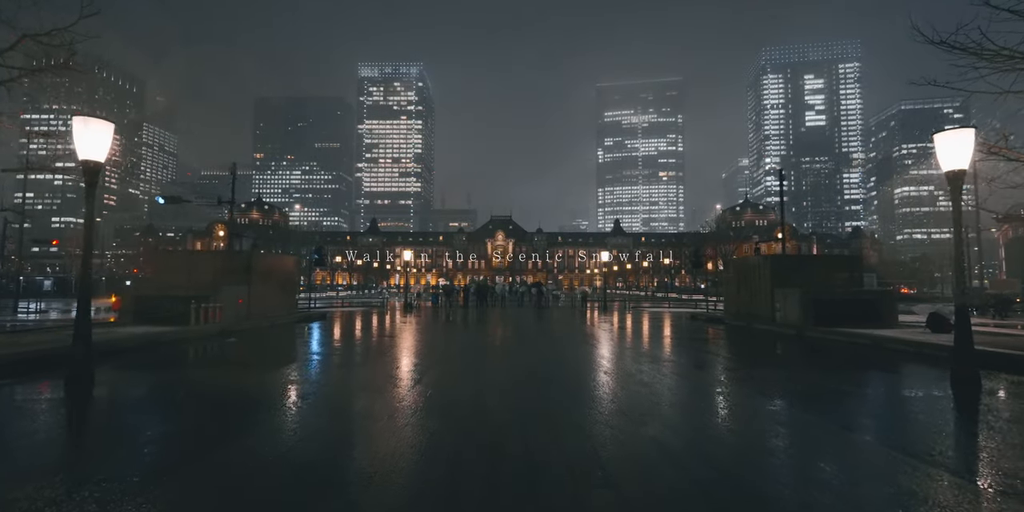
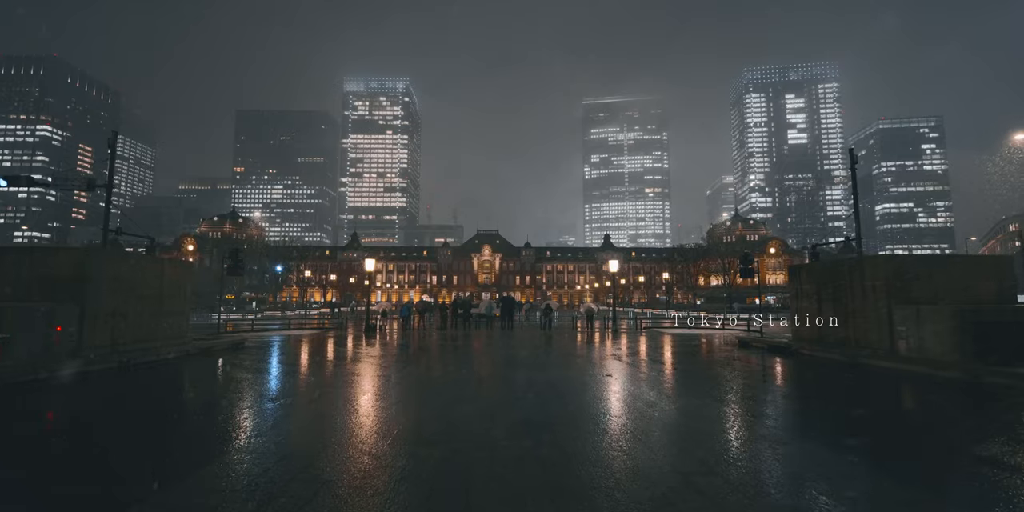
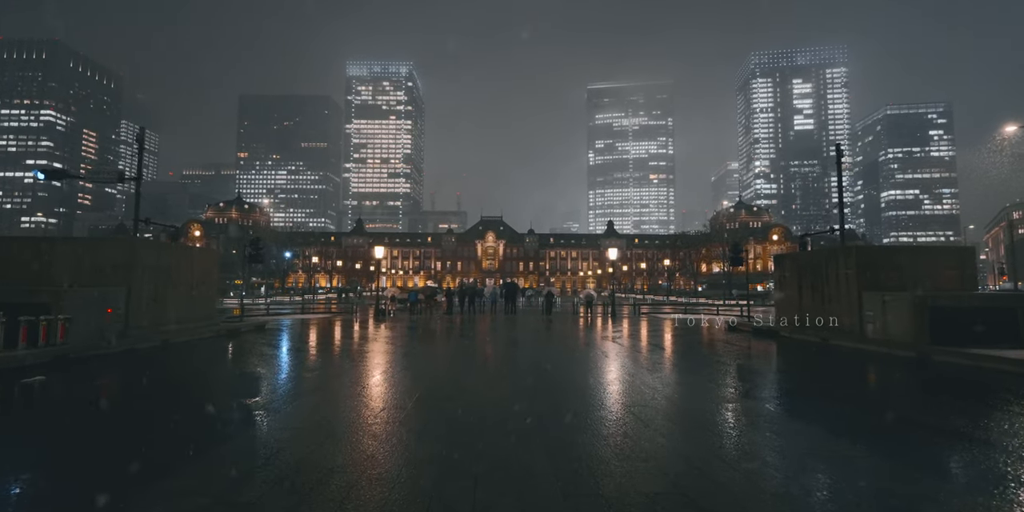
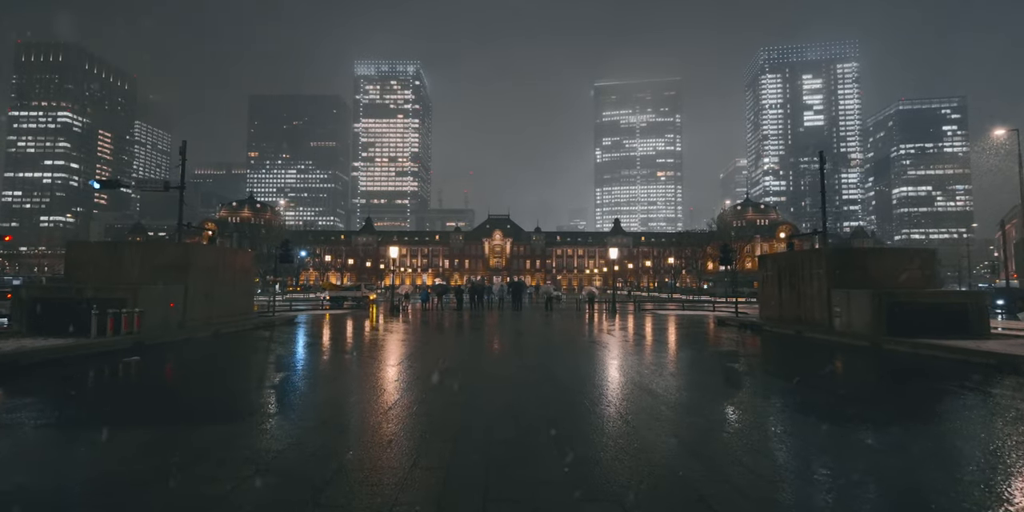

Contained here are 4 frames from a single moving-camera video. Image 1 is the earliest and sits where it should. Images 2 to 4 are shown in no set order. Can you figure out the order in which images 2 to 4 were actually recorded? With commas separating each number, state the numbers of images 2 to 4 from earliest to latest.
4, 3, 2
